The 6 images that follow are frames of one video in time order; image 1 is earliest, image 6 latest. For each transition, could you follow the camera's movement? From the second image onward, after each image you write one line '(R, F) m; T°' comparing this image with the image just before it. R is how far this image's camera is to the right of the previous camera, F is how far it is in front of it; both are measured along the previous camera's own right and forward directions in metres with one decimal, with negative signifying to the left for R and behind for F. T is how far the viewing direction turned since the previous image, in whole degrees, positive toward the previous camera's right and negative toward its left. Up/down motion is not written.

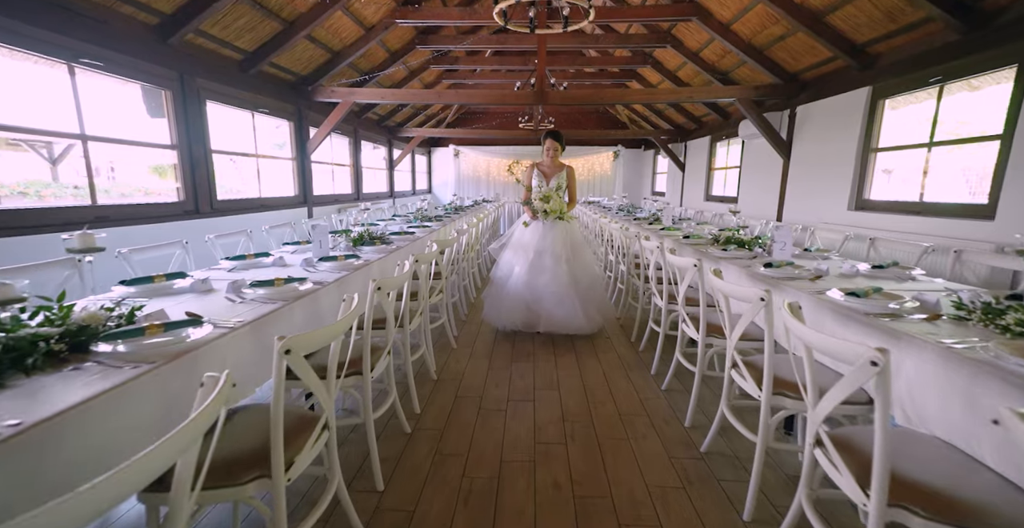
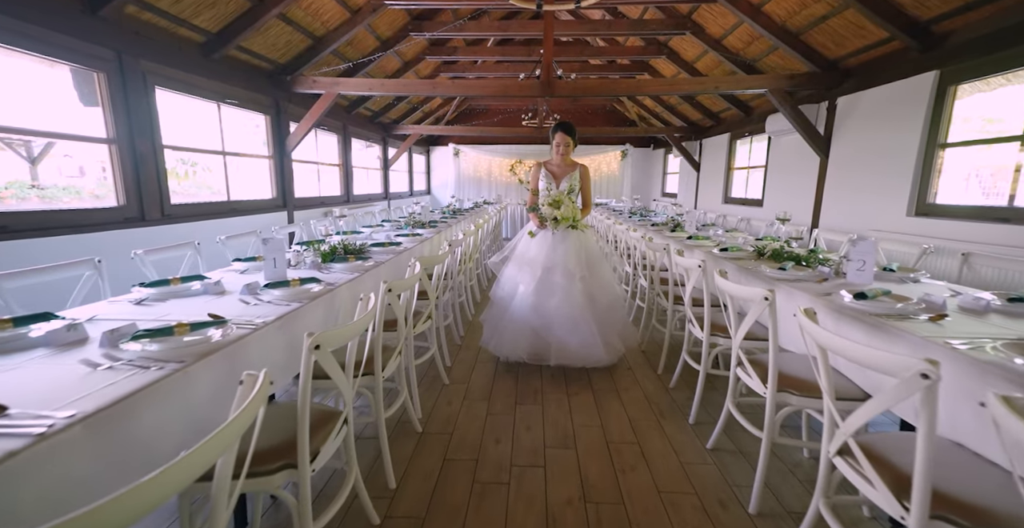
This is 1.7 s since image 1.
(0.0, +0.6) m; 0°
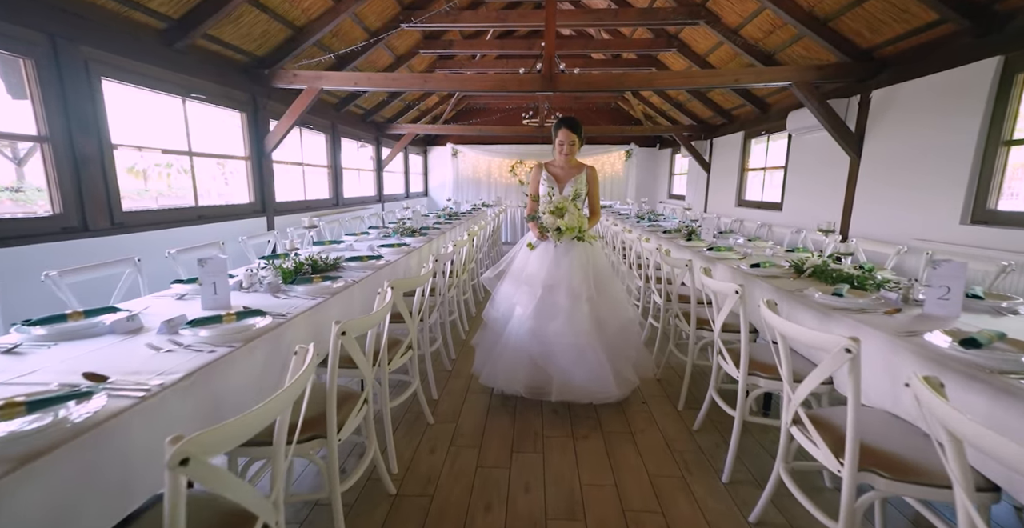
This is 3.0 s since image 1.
(0.0, +0.4) m; 0°
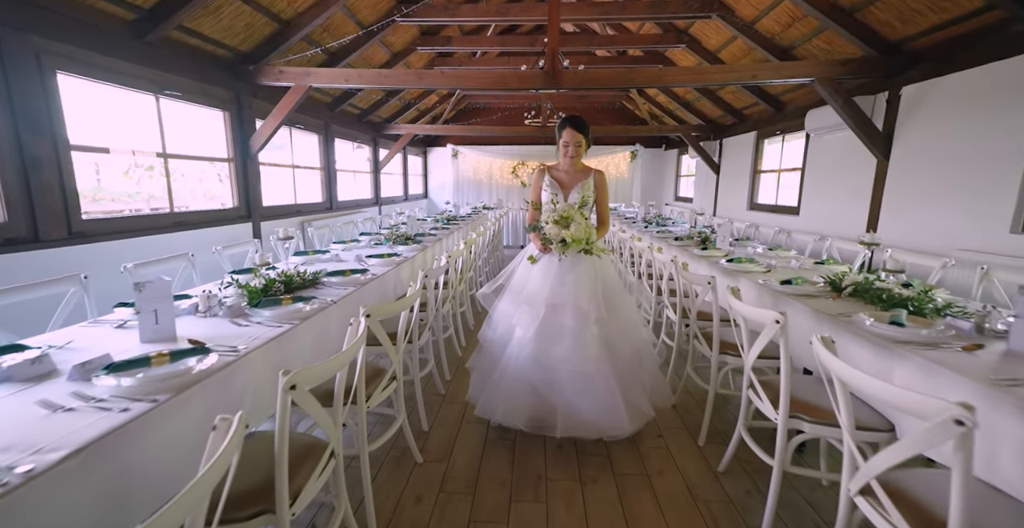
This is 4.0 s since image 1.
(0.0, +0.3) m; 0°
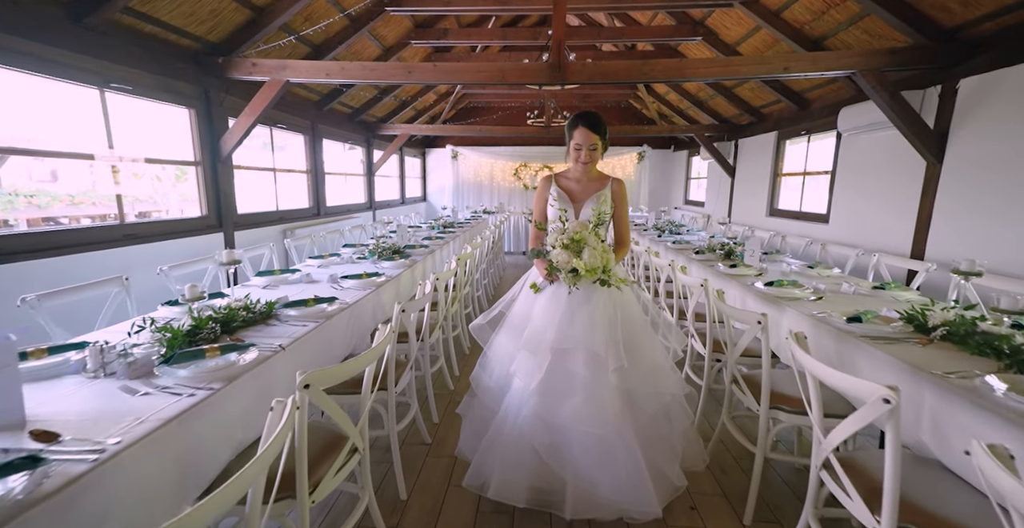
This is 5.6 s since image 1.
(0.0, +0.5) m; 0°
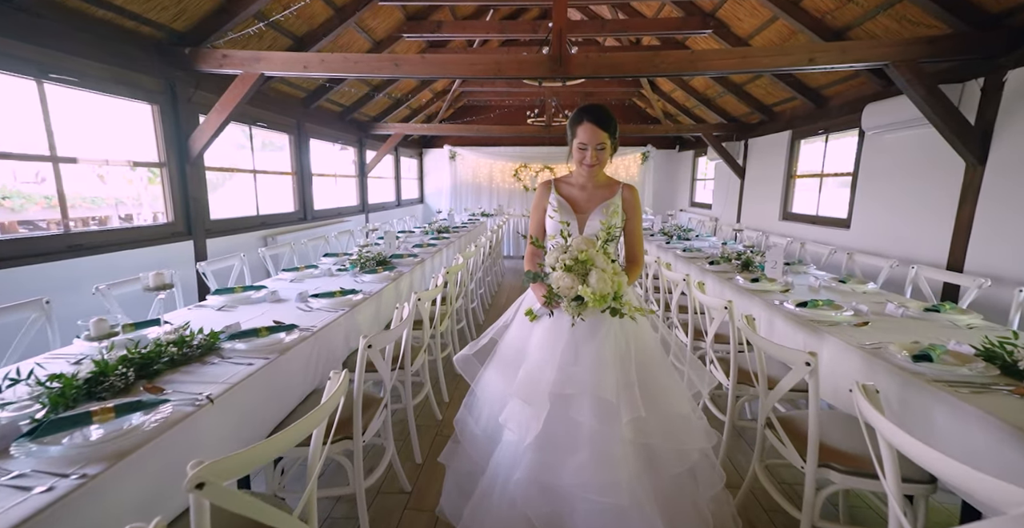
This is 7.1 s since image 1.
(0.0, +0.3) m; 0°
